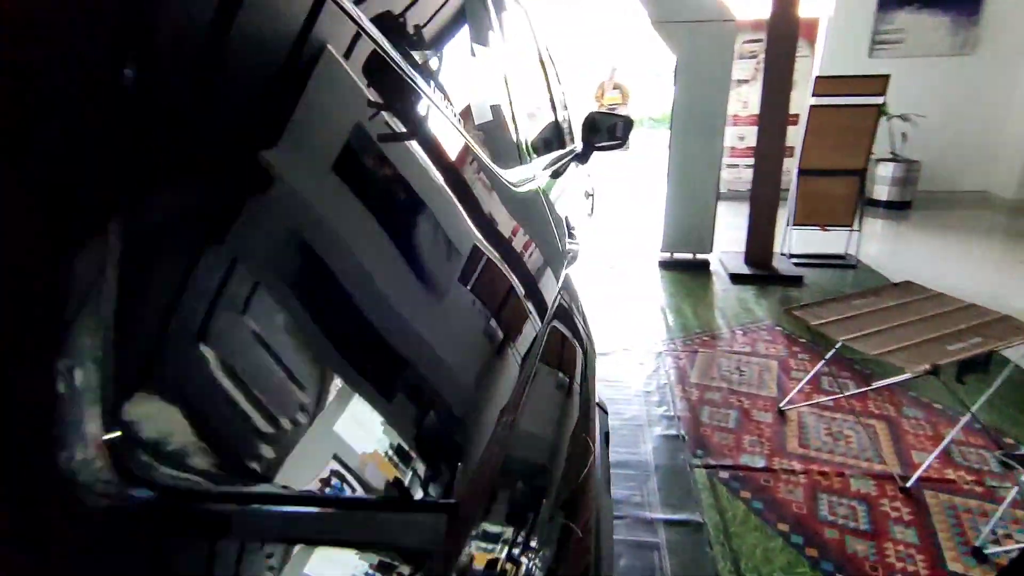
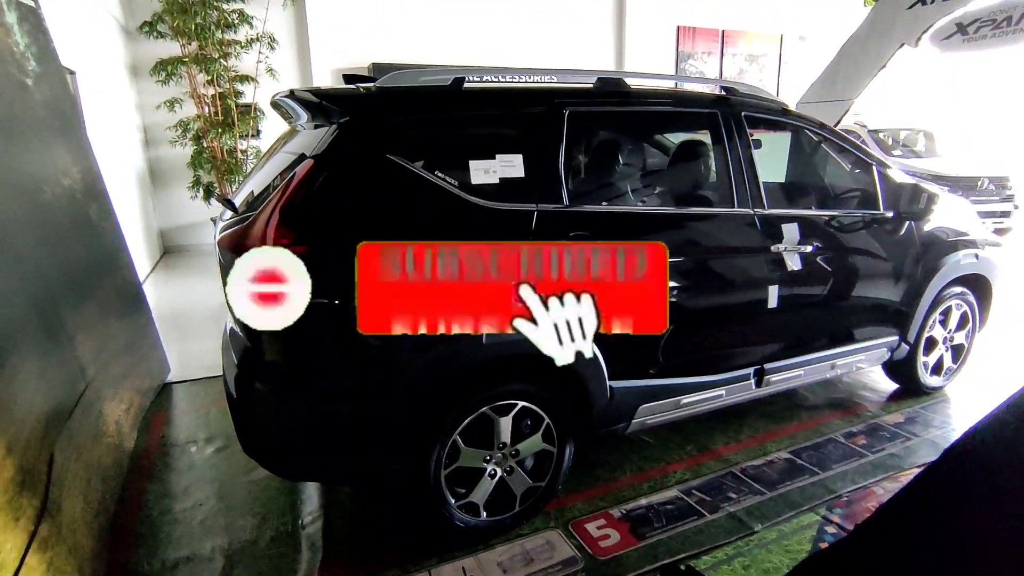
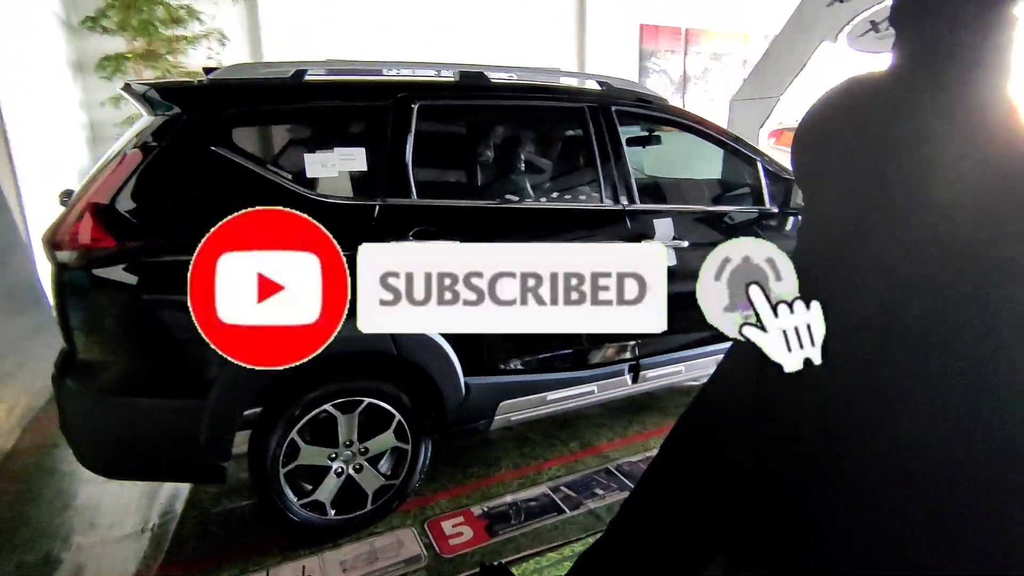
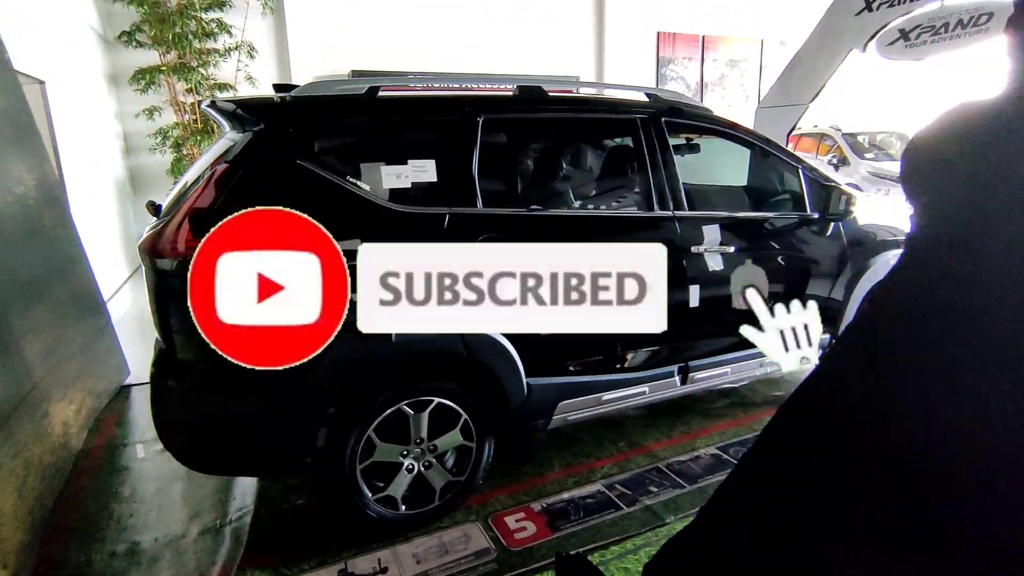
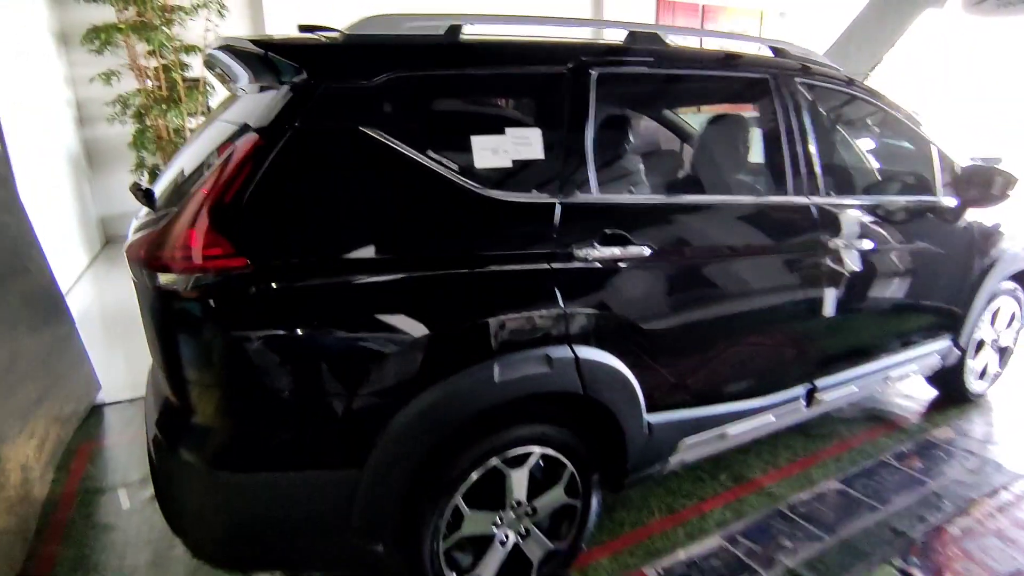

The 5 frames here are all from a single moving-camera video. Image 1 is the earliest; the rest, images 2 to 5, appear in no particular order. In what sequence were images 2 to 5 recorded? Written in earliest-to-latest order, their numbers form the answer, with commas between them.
5, 2, 4, 3
